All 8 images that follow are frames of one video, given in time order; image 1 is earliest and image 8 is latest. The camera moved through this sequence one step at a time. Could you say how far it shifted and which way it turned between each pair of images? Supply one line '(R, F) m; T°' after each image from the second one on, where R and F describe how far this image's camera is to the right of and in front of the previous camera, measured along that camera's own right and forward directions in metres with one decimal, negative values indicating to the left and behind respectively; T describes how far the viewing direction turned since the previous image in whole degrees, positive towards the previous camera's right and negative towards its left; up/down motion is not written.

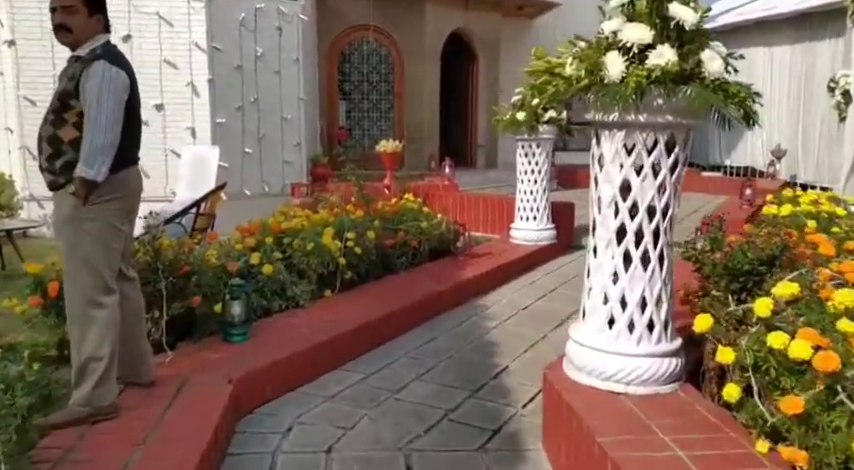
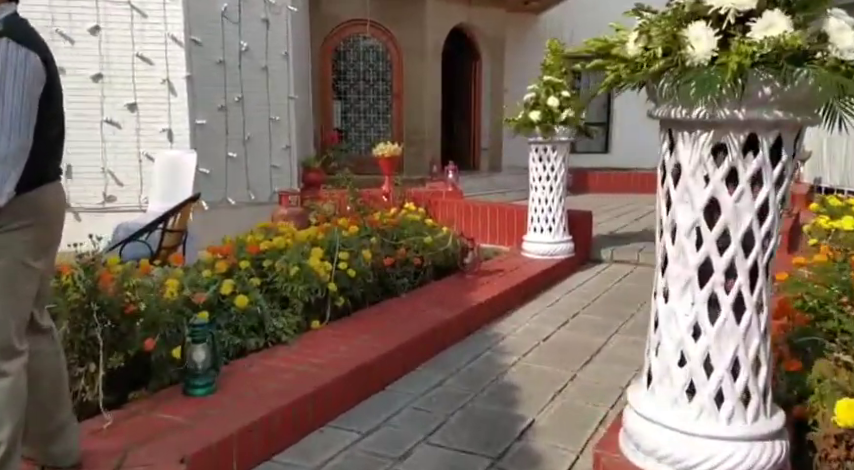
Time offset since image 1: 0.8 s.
(0.0, +0.6) m; 0°
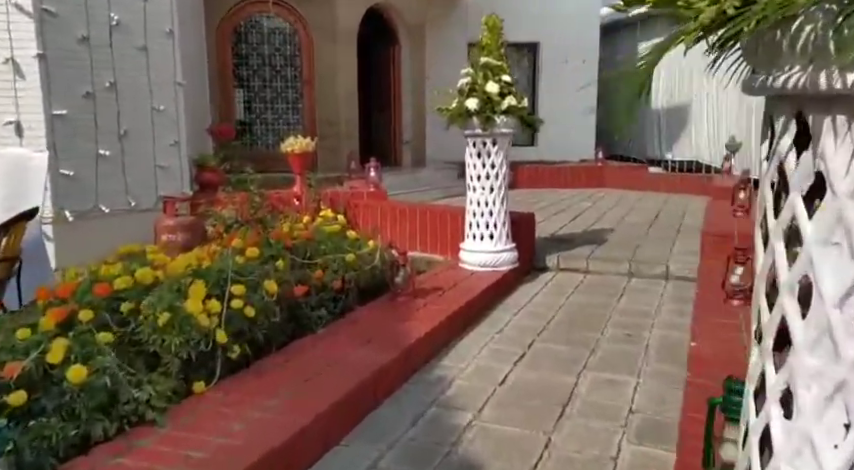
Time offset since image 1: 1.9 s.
(0.0, +0.9) m; +7°
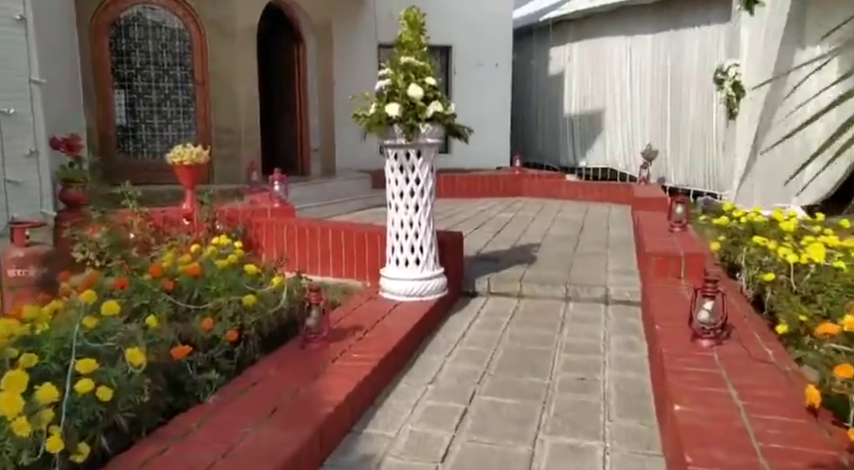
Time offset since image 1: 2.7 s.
(0.0, +0.7) m; +7°
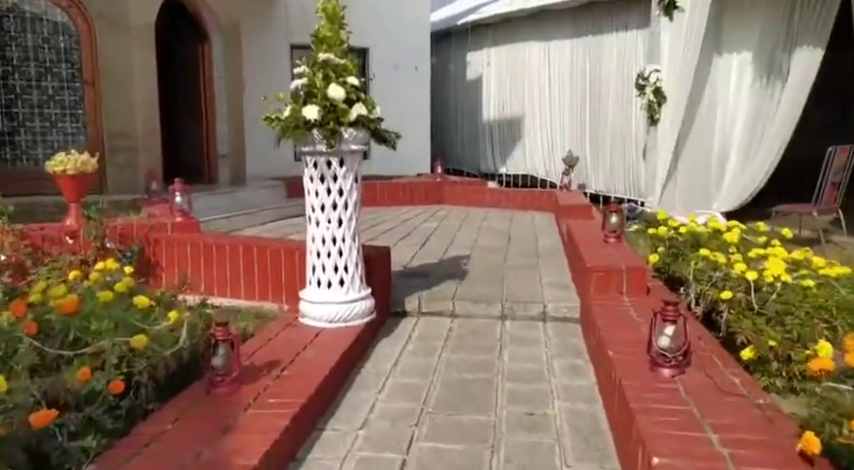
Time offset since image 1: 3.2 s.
(0.0, +0.4) m; +7°
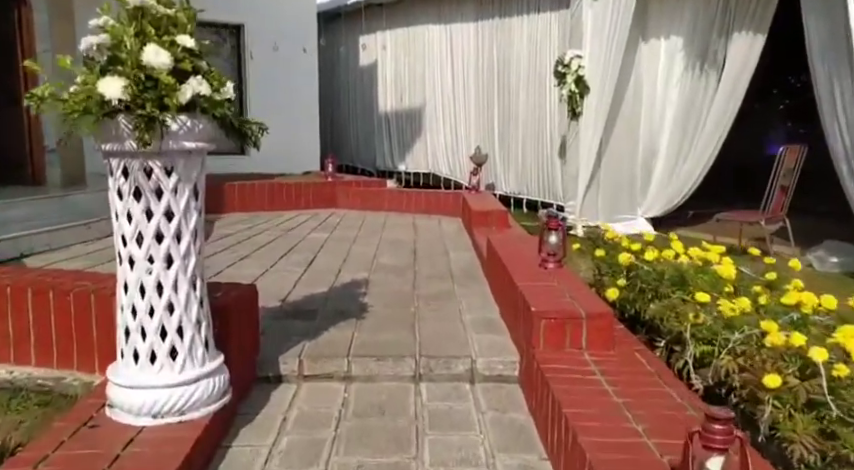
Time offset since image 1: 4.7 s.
(+0.1, +1.3) m; +8°
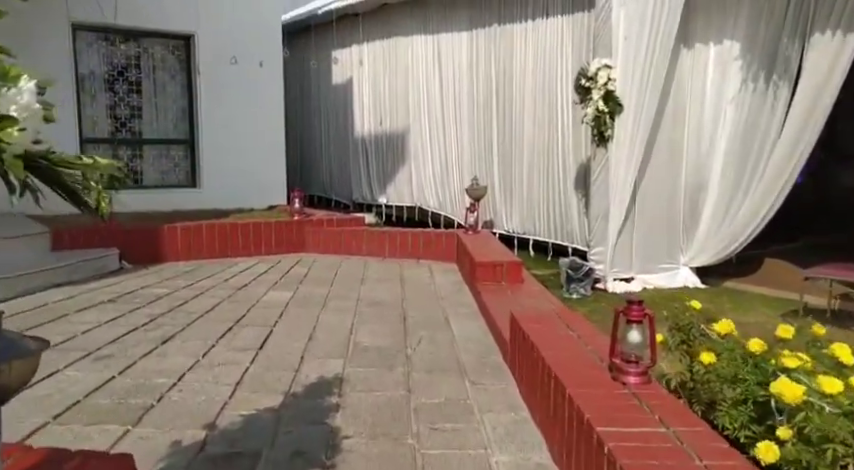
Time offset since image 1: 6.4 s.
(-0.1, +1.5) m; +2°
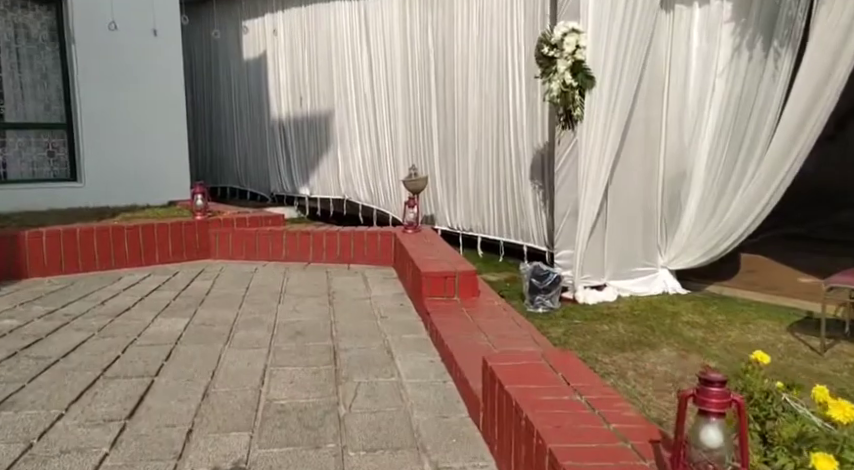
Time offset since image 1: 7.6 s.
(0.0, +1.1) m; +6°
